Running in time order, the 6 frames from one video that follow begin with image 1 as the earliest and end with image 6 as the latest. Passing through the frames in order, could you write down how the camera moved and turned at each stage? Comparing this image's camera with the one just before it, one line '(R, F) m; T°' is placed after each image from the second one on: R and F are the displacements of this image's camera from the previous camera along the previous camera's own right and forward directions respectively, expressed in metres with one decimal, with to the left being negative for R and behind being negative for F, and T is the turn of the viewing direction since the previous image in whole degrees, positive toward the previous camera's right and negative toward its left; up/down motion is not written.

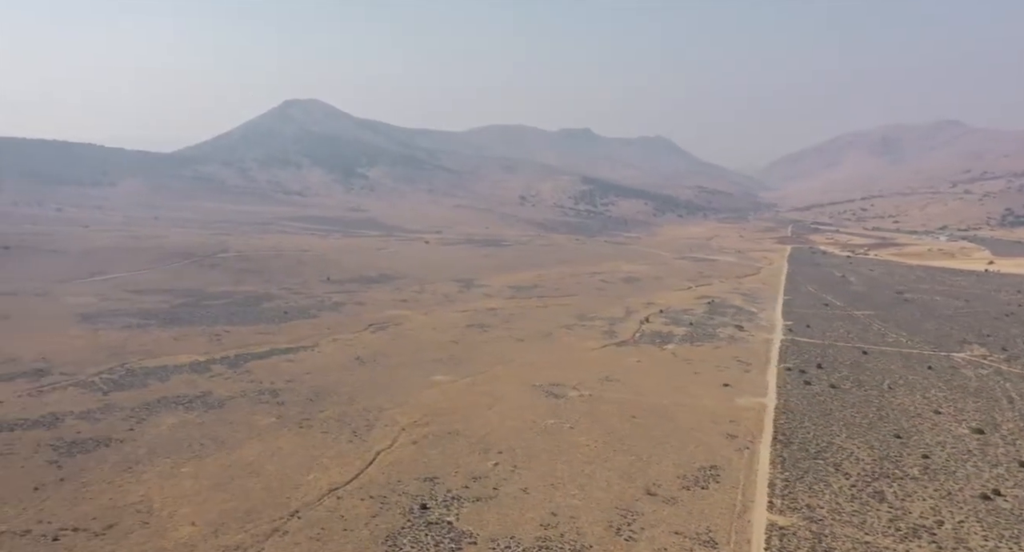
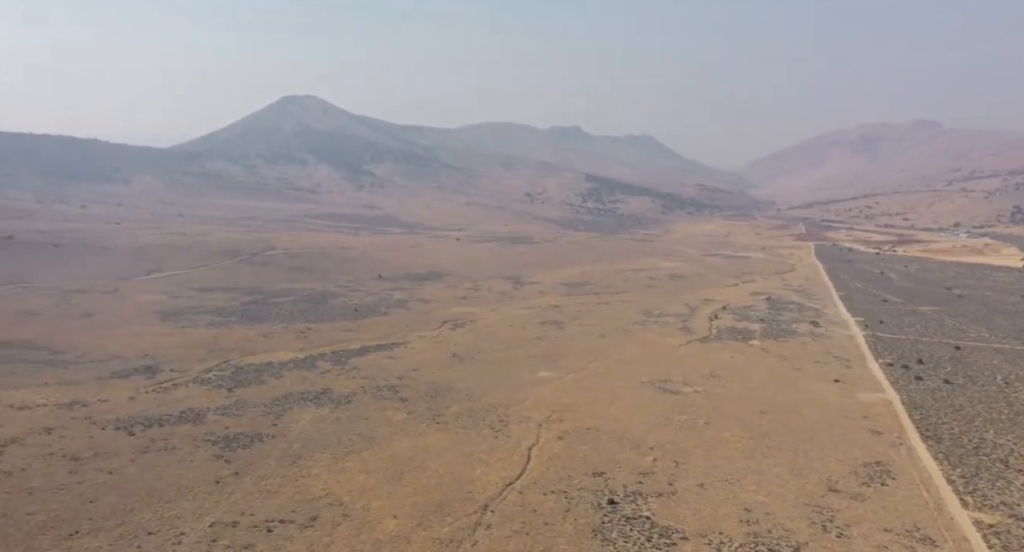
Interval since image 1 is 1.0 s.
(-3.4, 0.0) m; 0°
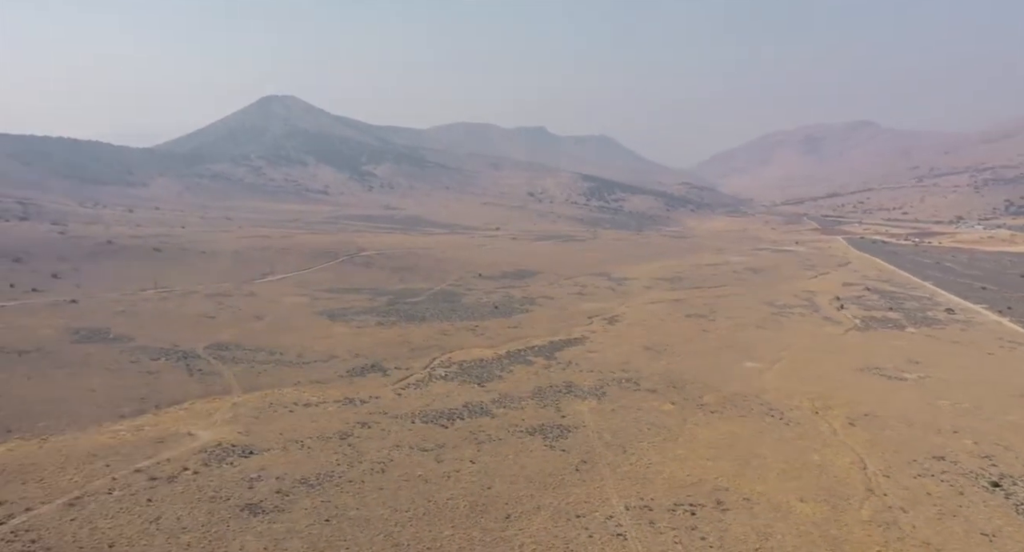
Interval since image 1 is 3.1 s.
(-7.1, -0.2) m; 0°
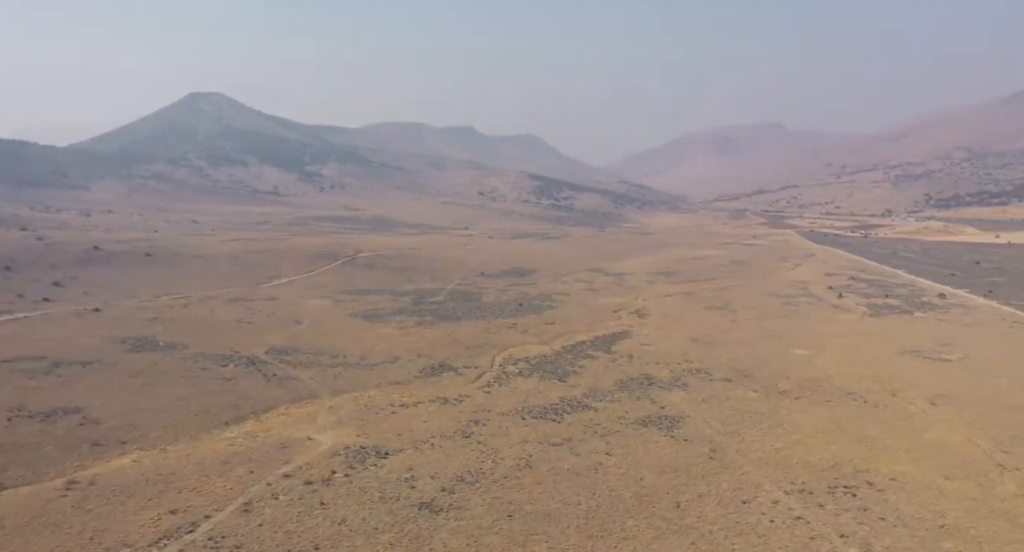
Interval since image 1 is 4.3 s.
(-3.7, 0.0) m; +4°
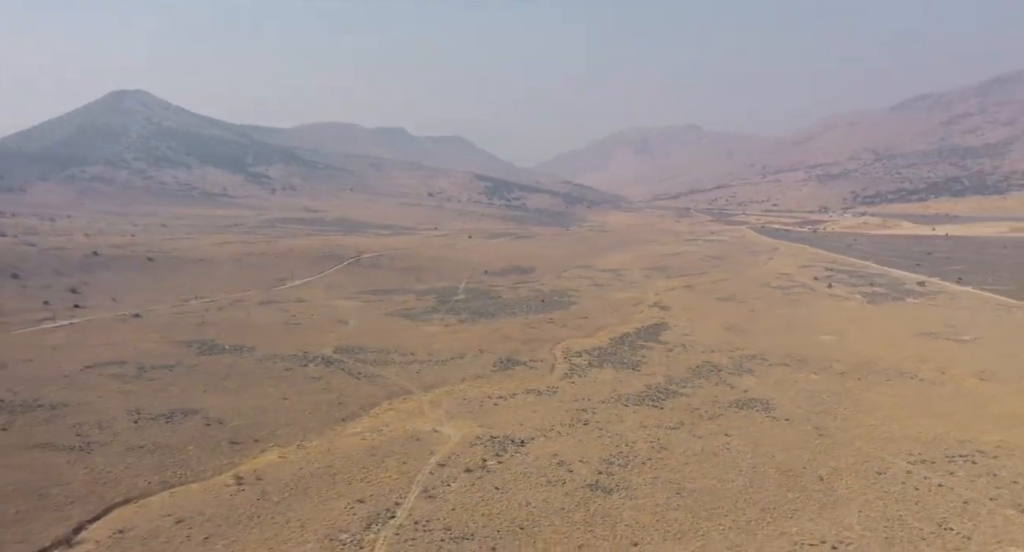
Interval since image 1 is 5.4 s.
(-3.7, -0.7) m; +4°
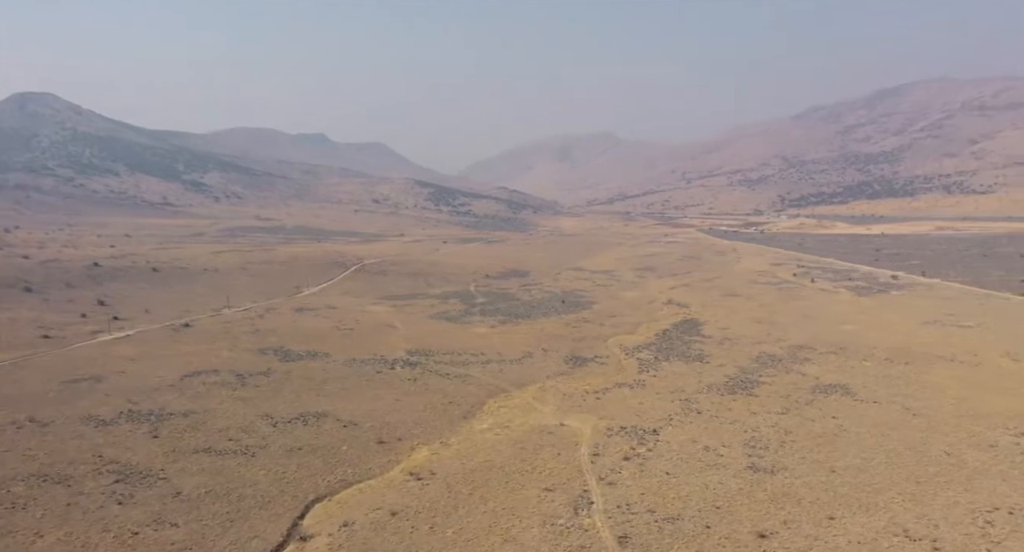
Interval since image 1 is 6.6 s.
(-4.1, -0.7) m; +4°
